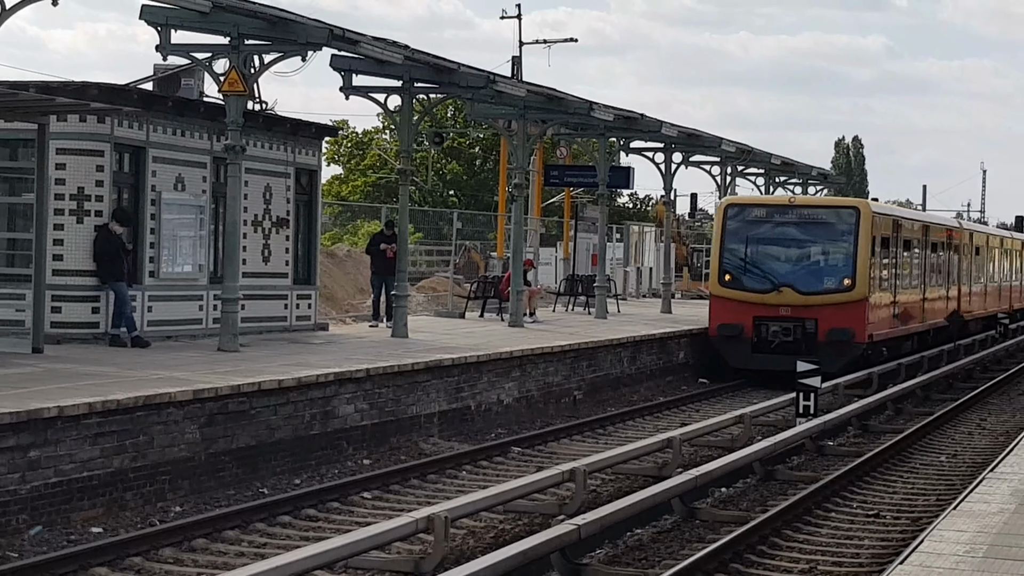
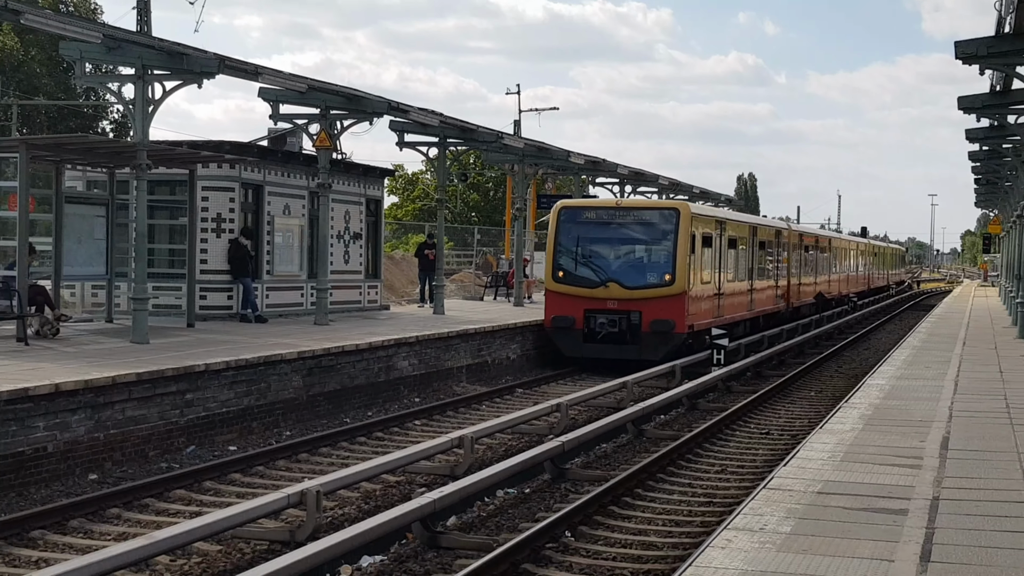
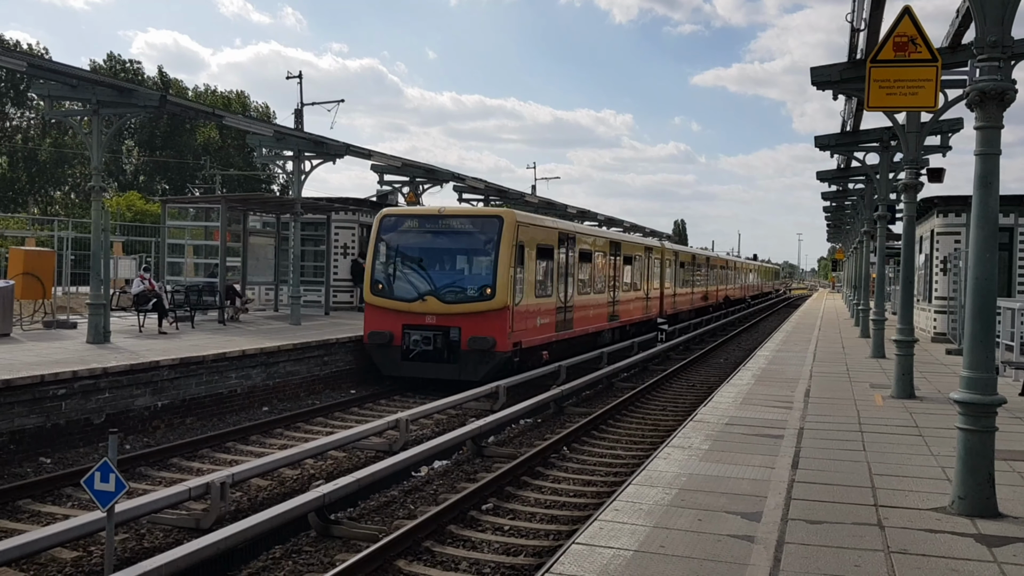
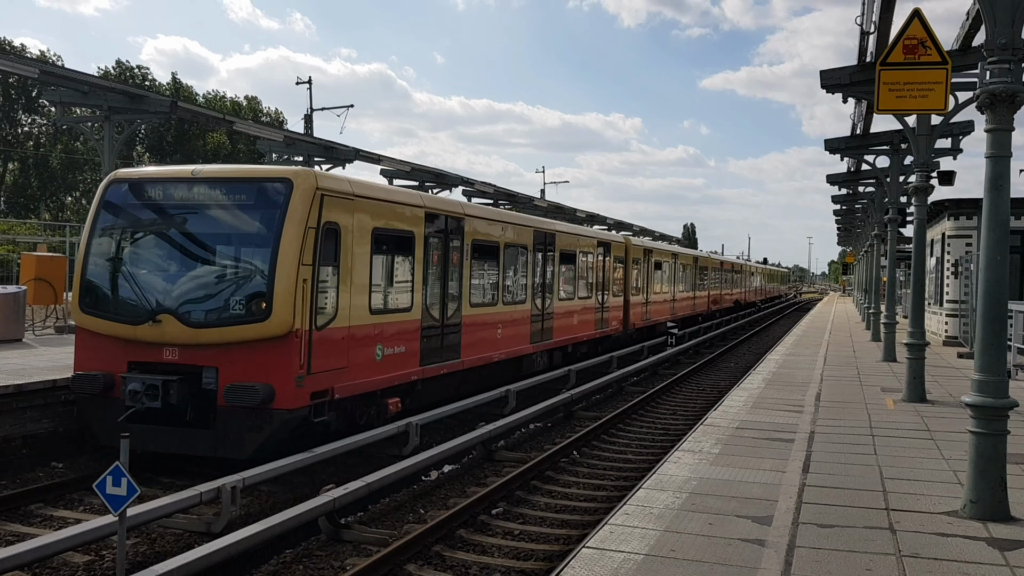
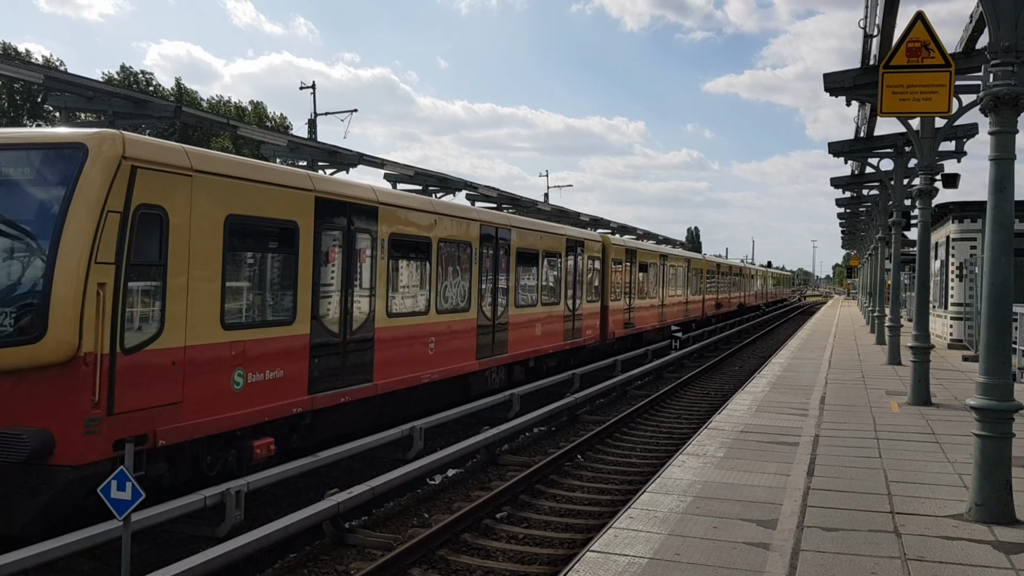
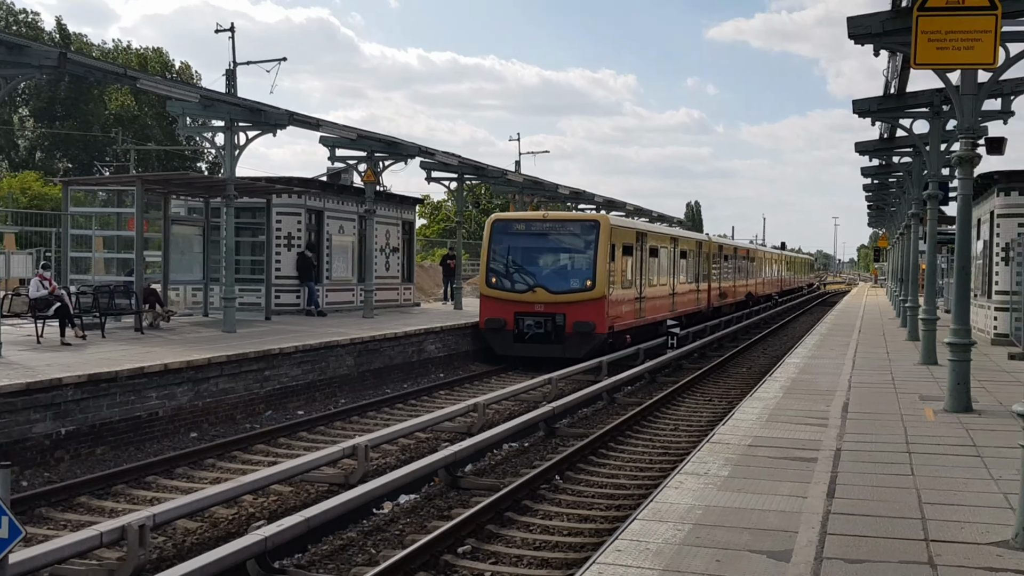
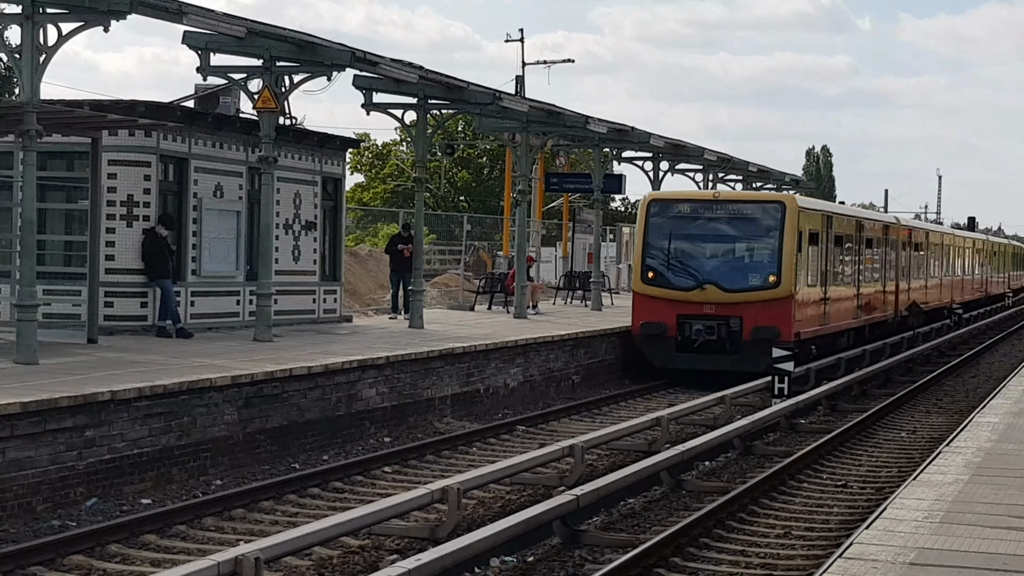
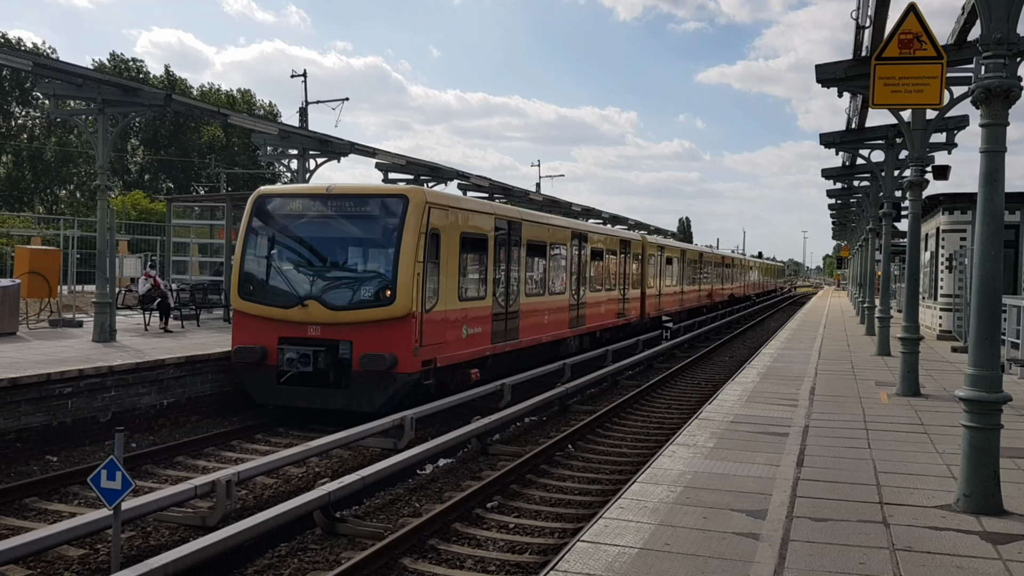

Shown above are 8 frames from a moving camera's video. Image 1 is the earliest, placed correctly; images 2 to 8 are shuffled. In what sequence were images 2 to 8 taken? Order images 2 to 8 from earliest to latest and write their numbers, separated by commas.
7, 2, 6, 3, 8, 4, 5
